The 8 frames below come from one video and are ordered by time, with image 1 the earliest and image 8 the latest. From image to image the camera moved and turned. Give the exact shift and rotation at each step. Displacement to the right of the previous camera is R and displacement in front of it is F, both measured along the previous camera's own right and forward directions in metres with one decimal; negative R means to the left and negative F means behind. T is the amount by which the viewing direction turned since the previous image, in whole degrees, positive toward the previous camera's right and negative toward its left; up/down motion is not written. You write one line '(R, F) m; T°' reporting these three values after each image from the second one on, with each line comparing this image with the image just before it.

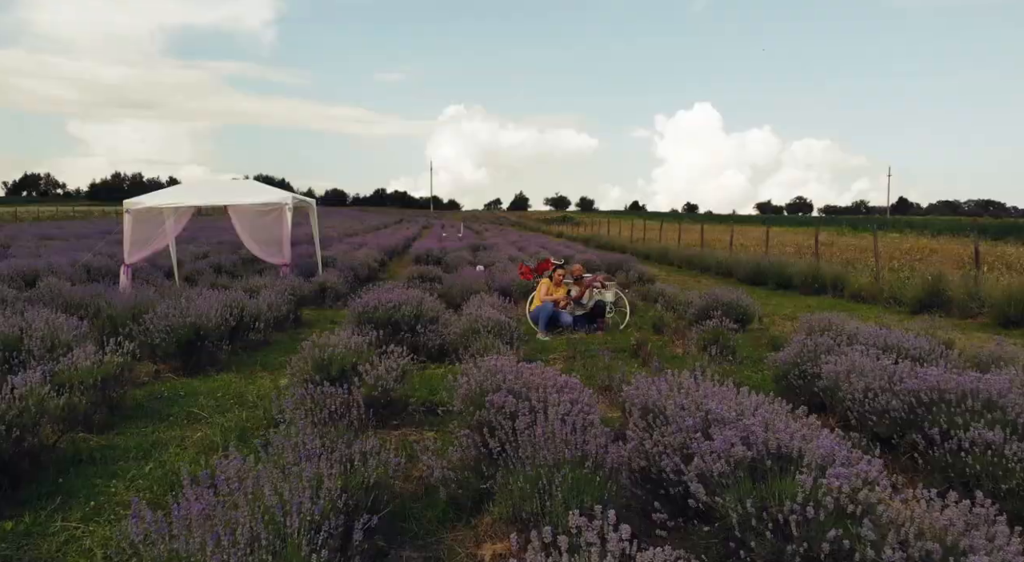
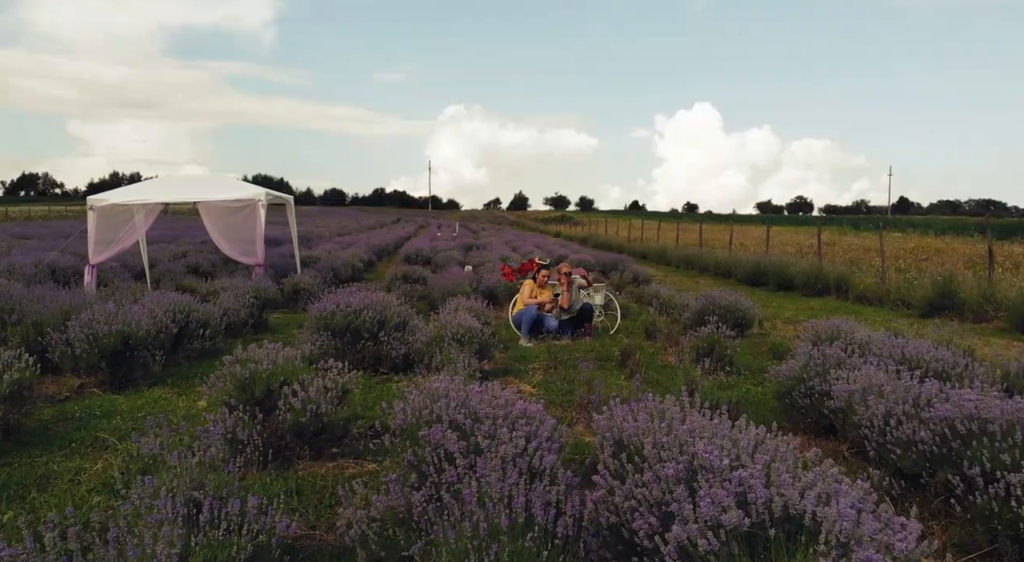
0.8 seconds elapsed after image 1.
(+0.3, +0.7) m; 0°
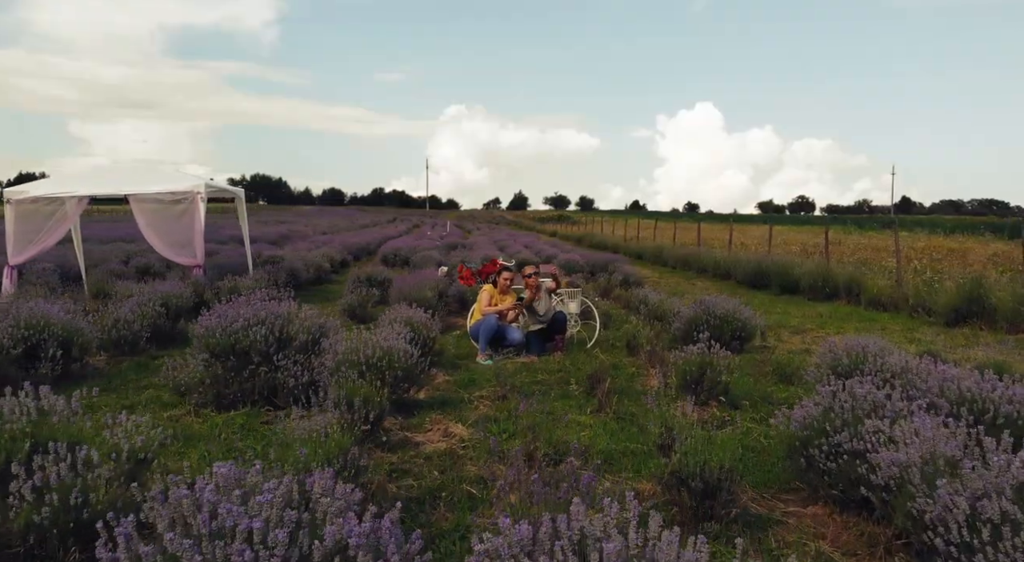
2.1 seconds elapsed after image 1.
(+0.5, +1.4) m; 0°
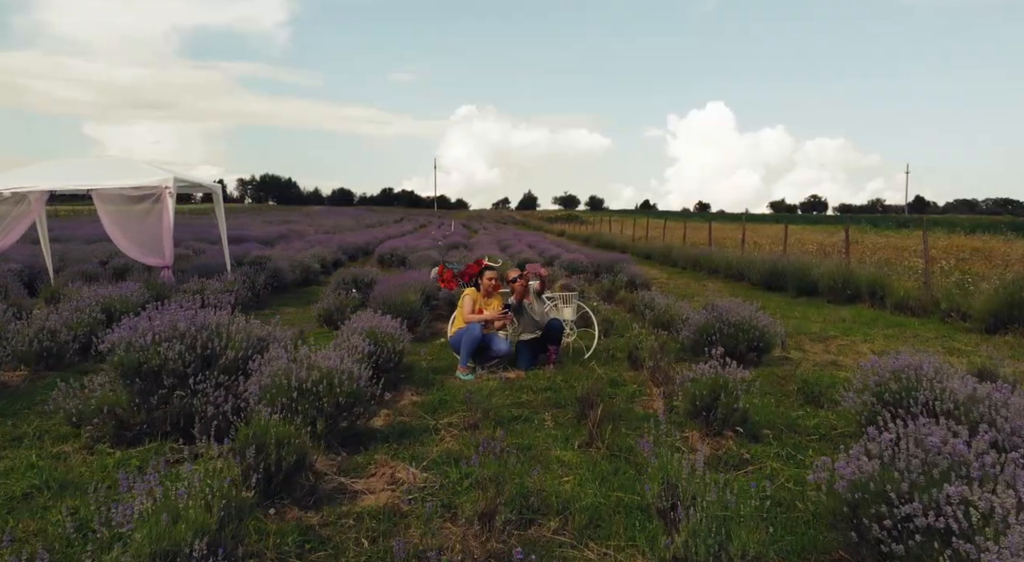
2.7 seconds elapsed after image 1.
(+0.2, +0.9) m; -1°
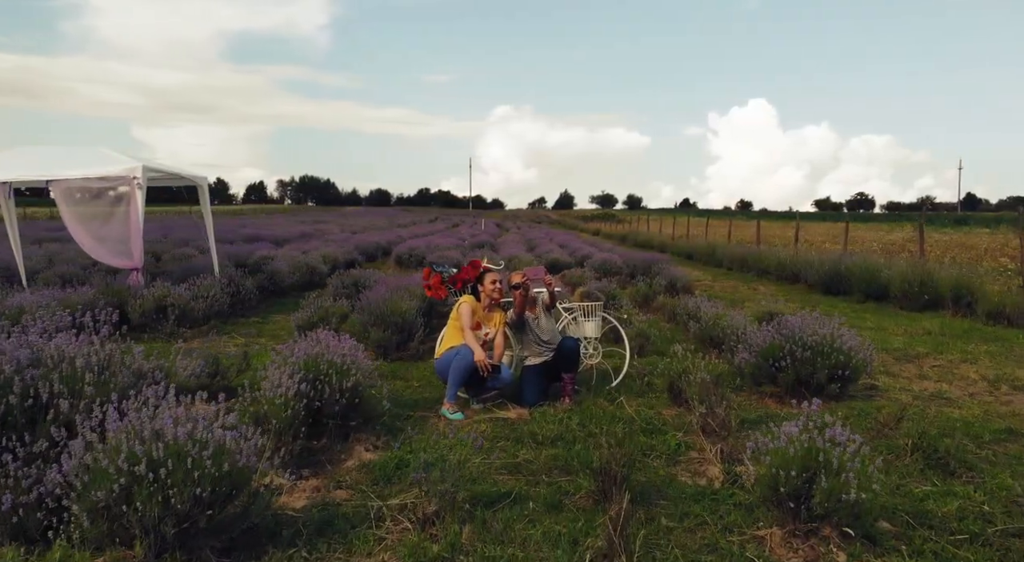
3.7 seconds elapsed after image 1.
(+0.3, +1.5) m; -3°
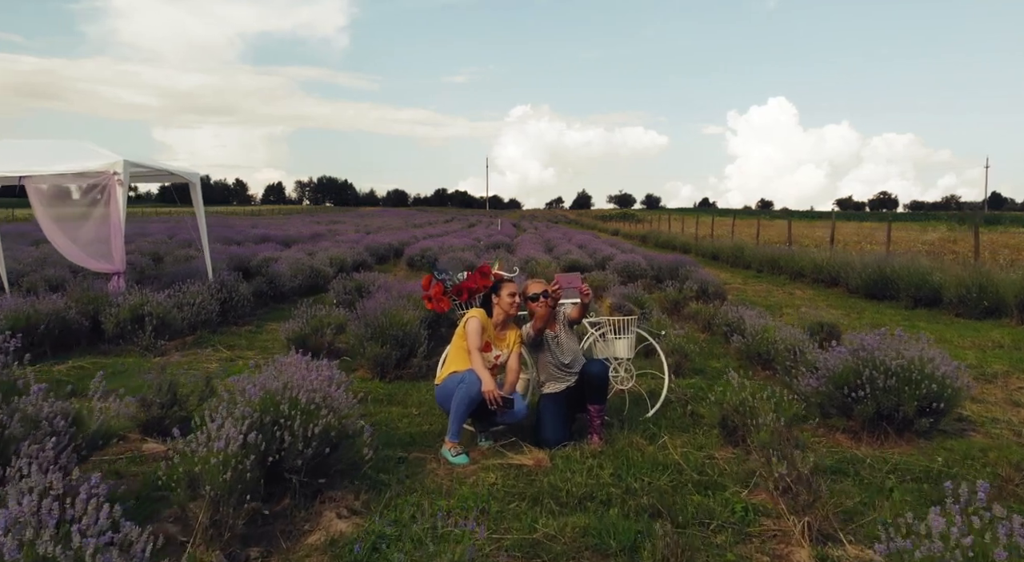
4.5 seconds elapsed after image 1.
(0.0, +0.9) m; -1°
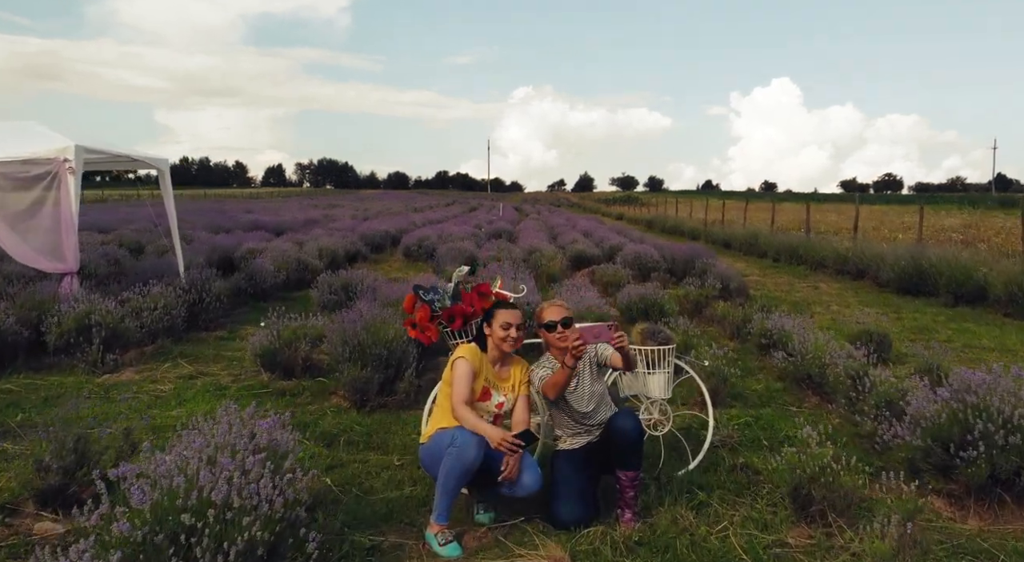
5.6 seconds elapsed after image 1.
(0.0, +1.0) m; 0°
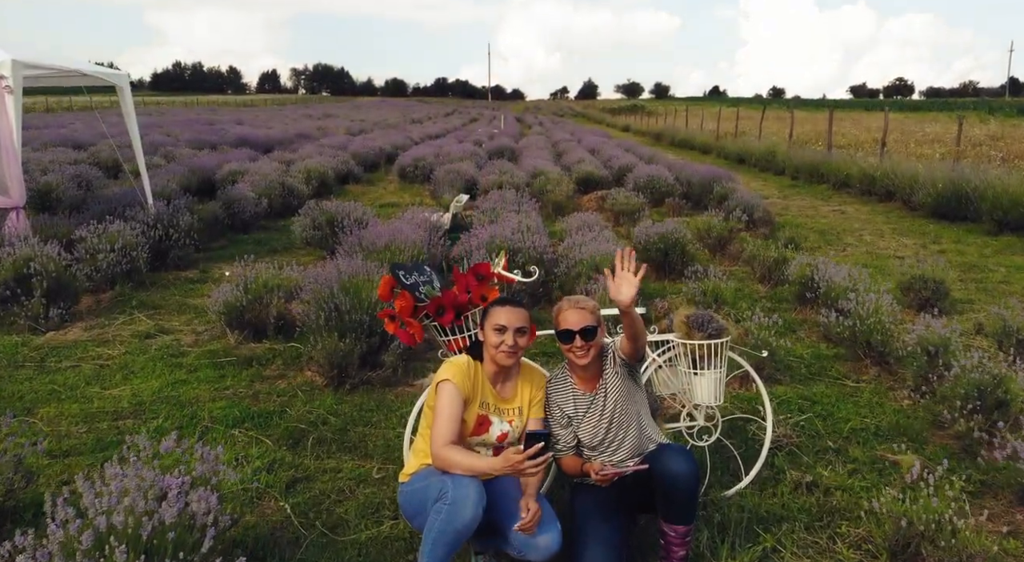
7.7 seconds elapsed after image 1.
(0.0, +0.9) m; 0°
